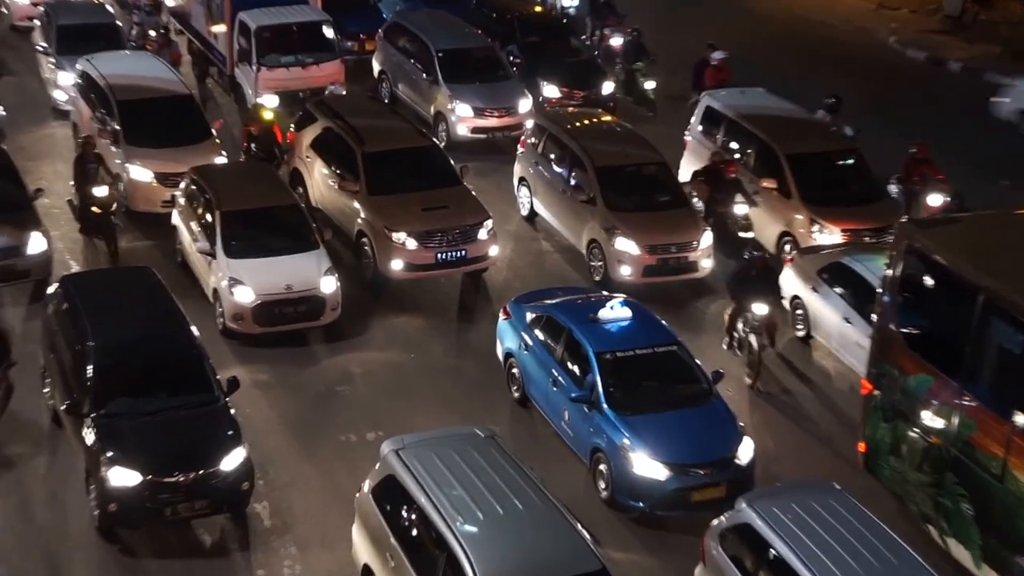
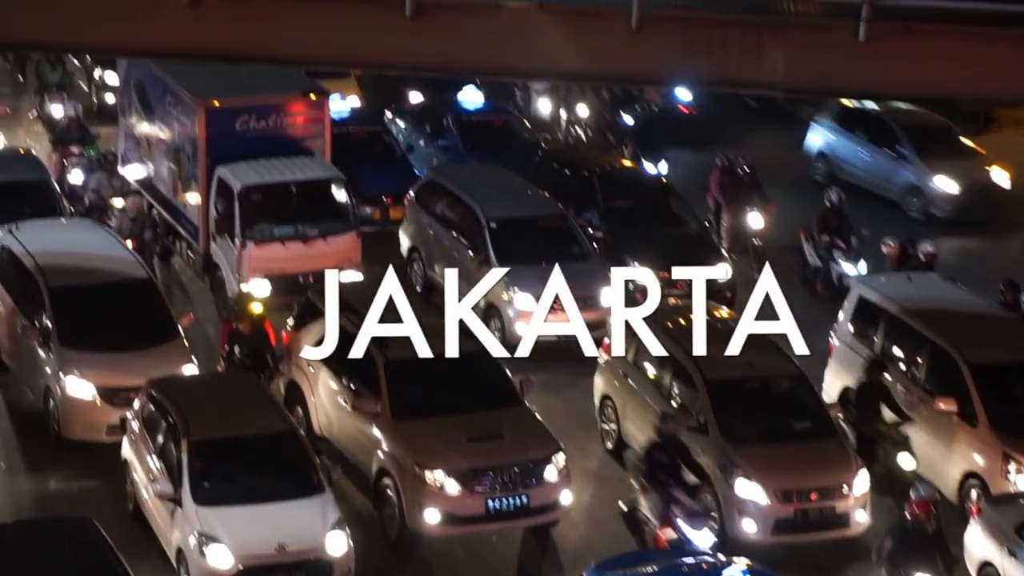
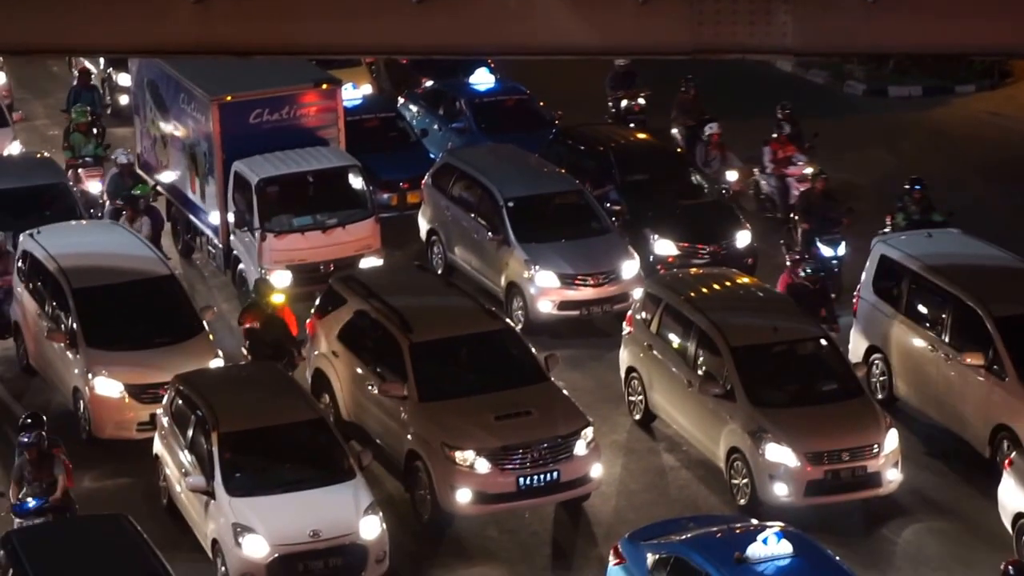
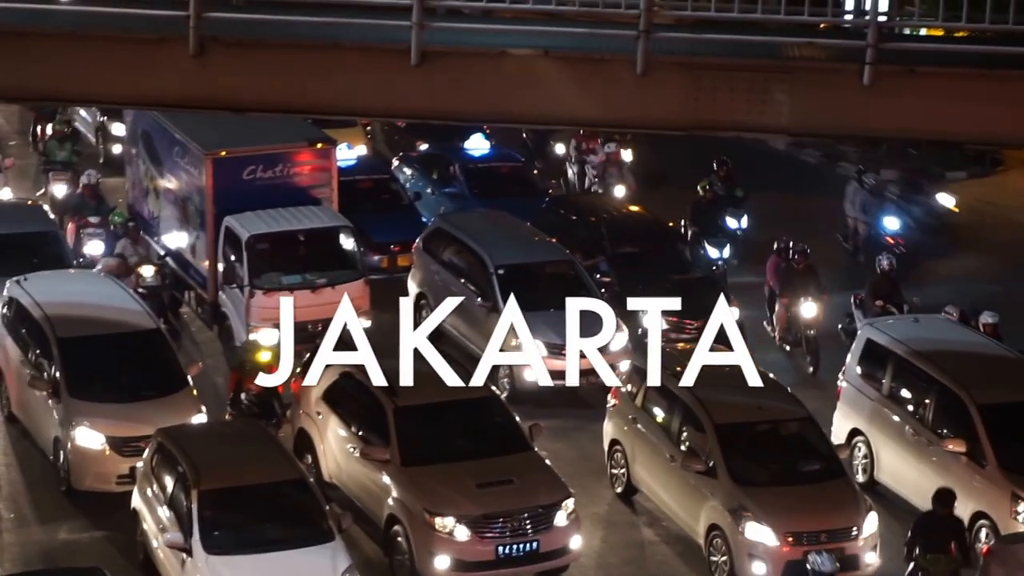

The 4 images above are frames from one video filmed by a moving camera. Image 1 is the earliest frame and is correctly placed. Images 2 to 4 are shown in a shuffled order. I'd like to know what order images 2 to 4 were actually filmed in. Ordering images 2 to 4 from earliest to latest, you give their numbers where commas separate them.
2, 4, 3
